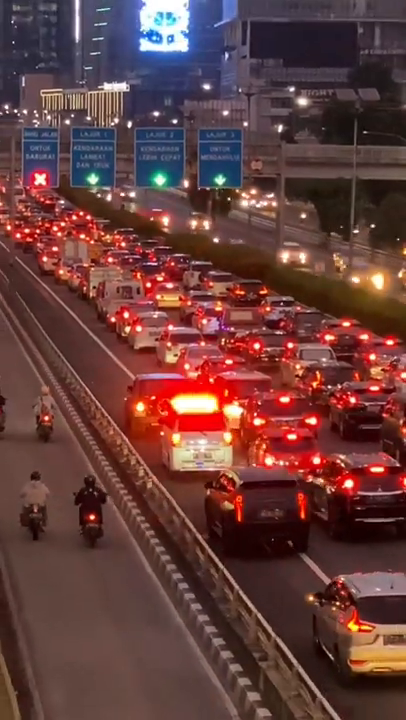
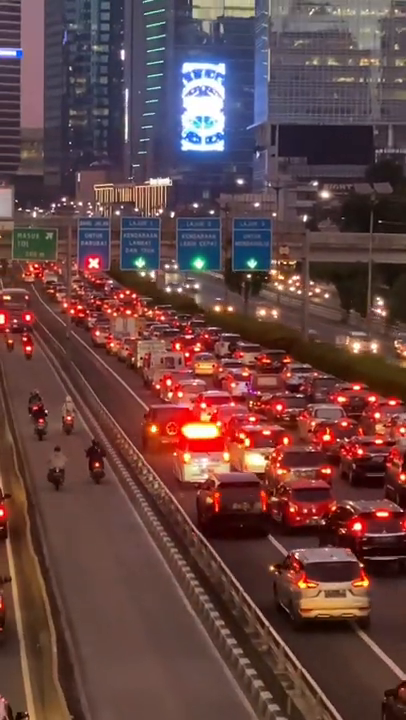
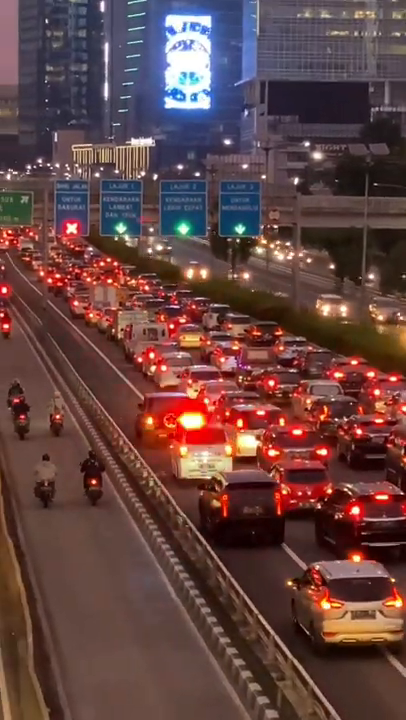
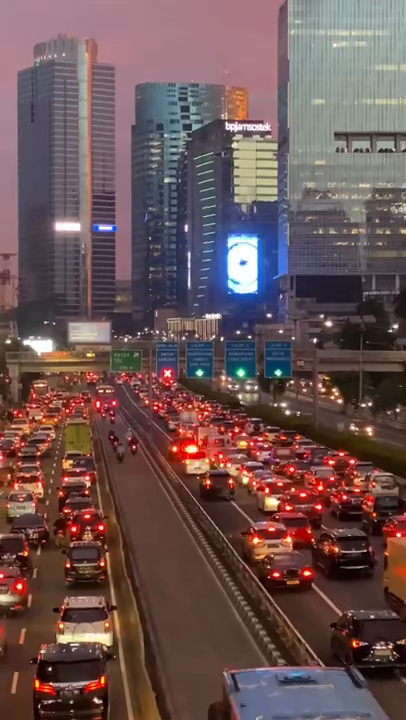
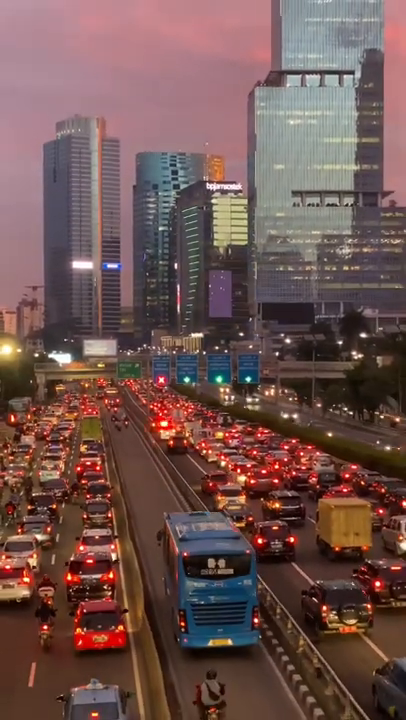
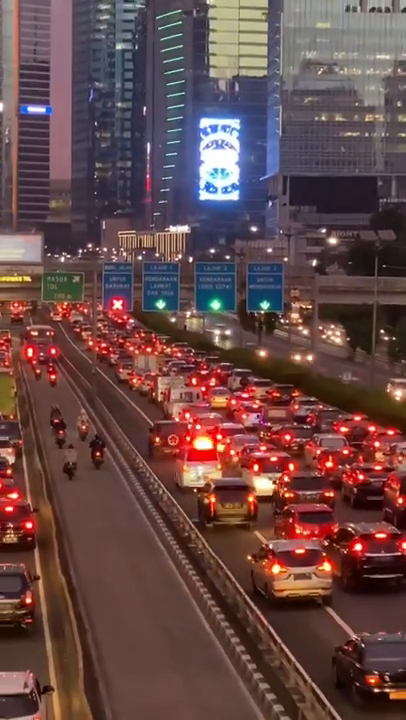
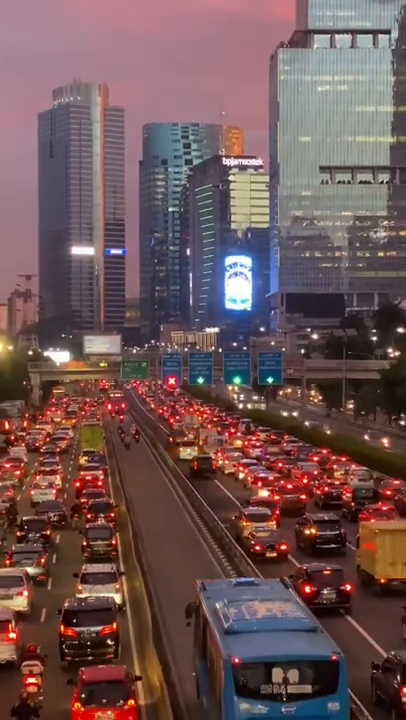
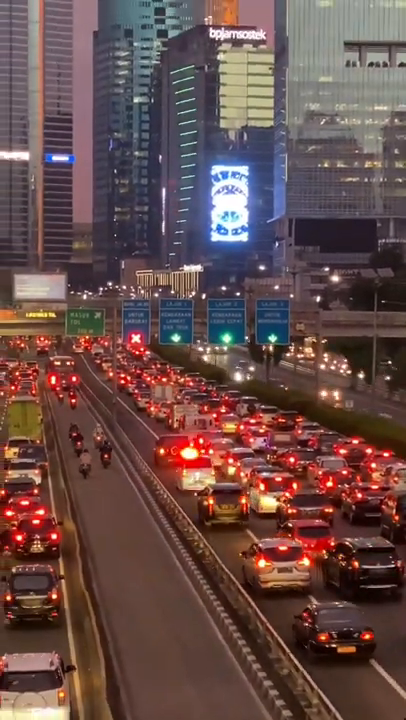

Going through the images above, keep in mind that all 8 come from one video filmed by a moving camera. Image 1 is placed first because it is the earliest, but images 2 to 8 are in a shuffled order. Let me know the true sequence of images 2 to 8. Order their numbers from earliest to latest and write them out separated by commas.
3, 2, 6, 8, 4, 7, 5
